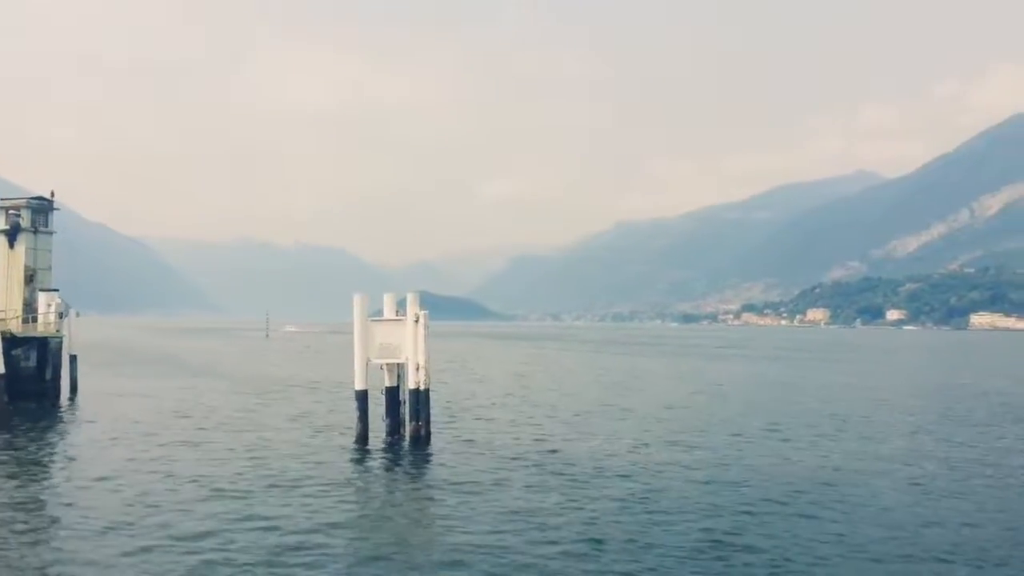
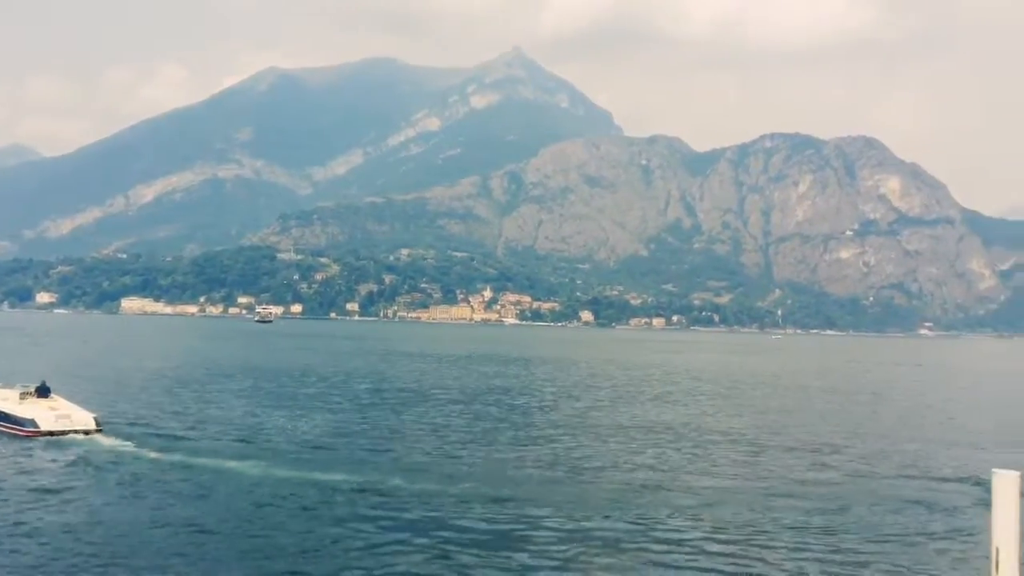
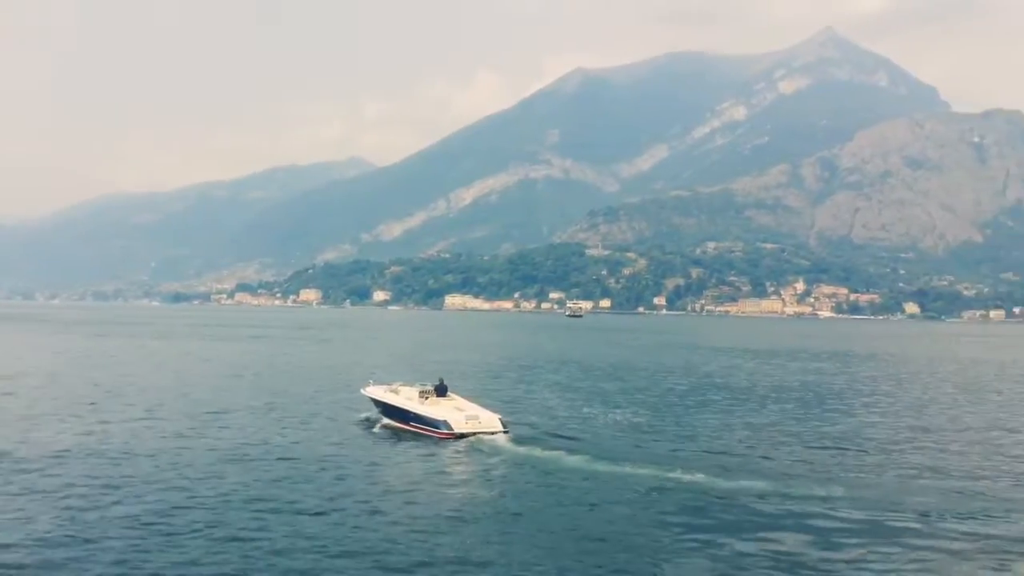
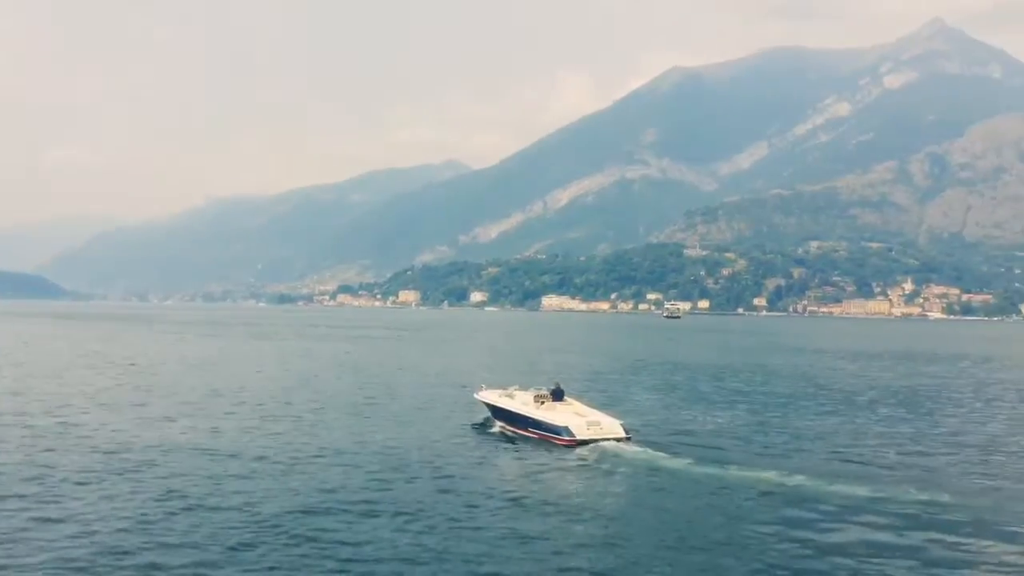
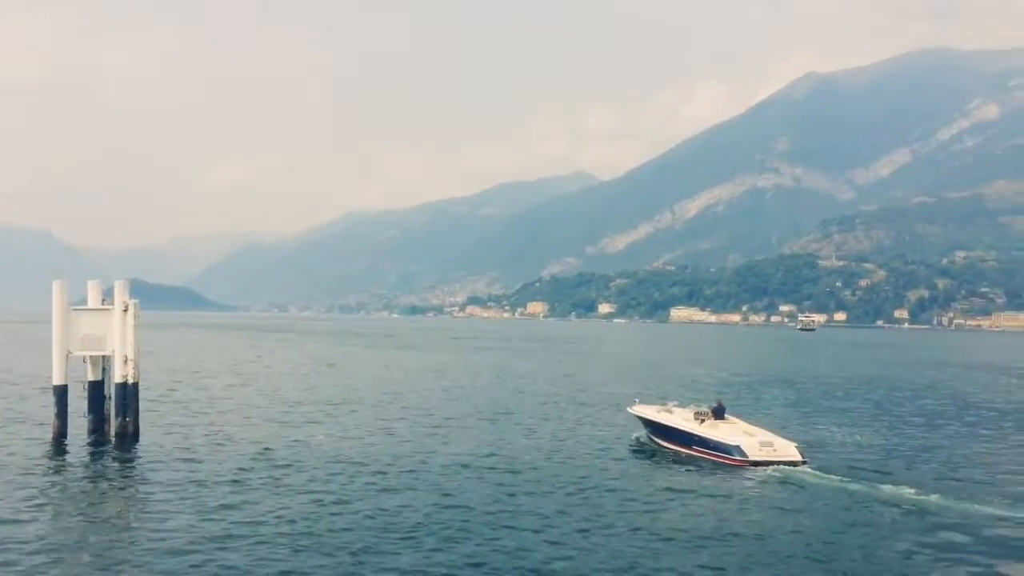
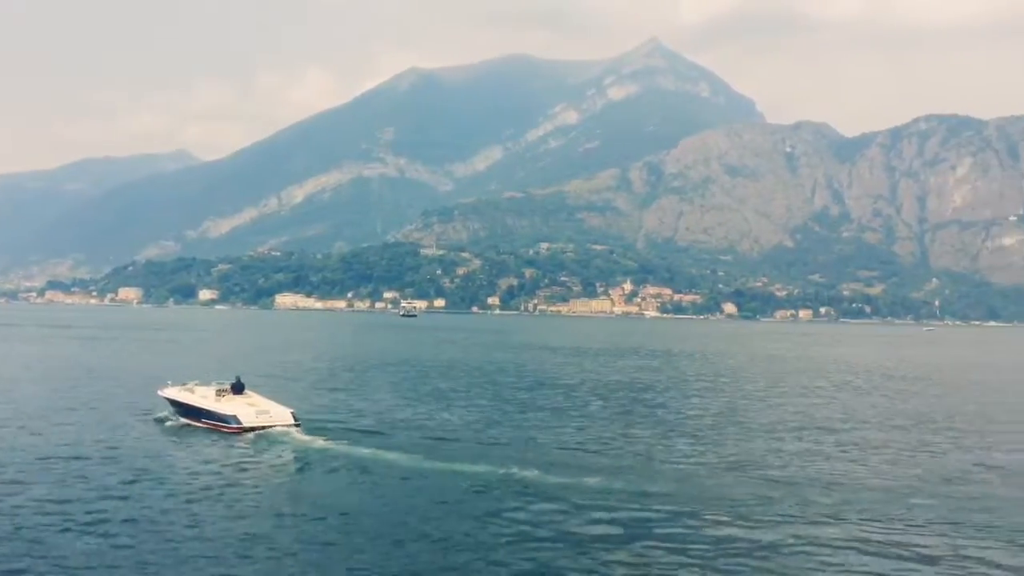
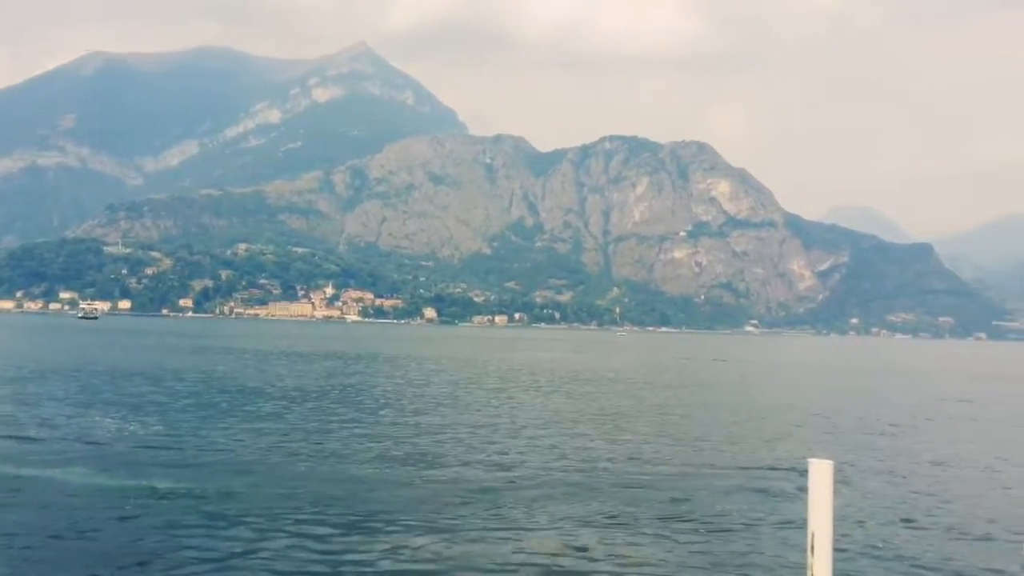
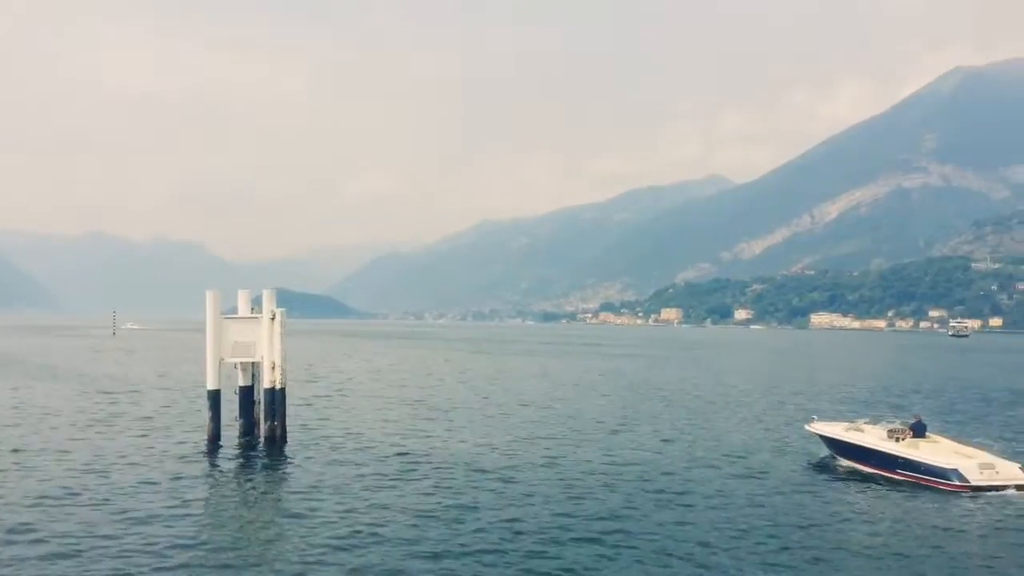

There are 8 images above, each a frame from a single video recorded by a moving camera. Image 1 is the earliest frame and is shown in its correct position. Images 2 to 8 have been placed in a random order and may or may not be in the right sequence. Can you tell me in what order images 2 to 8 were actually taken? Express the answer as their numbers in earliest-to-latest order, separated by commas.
8, 5, 4, 3, 6, 2, 7
